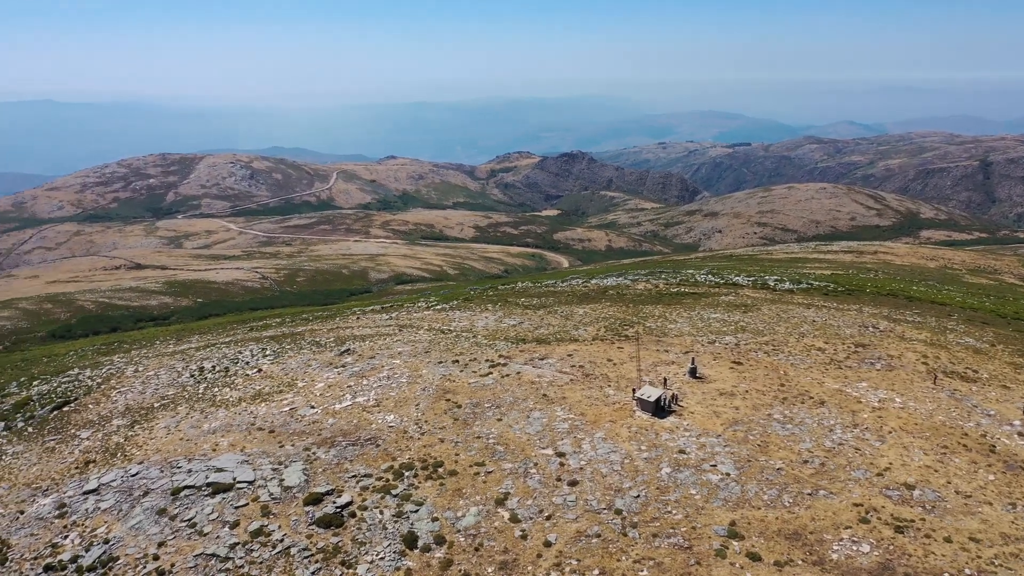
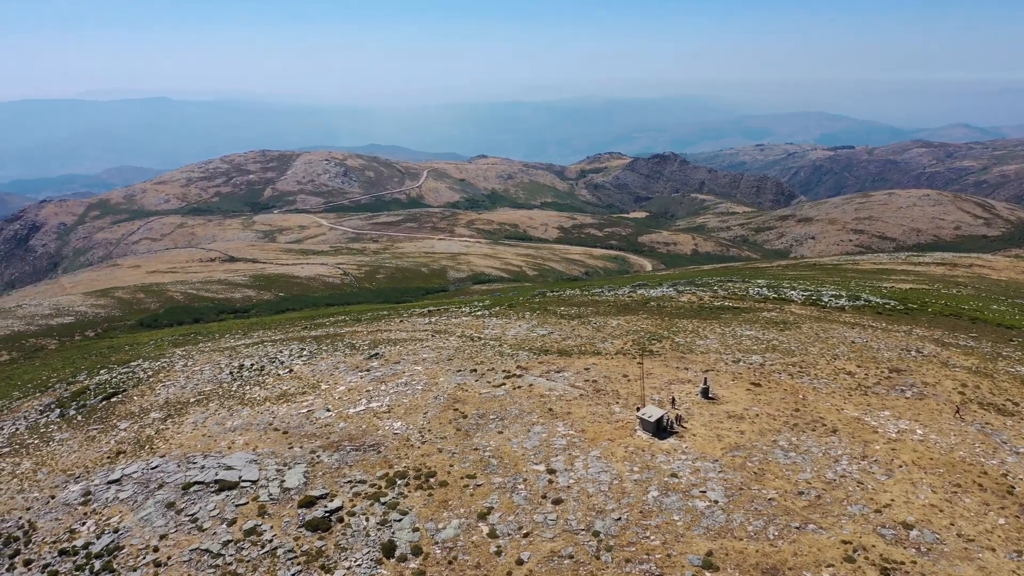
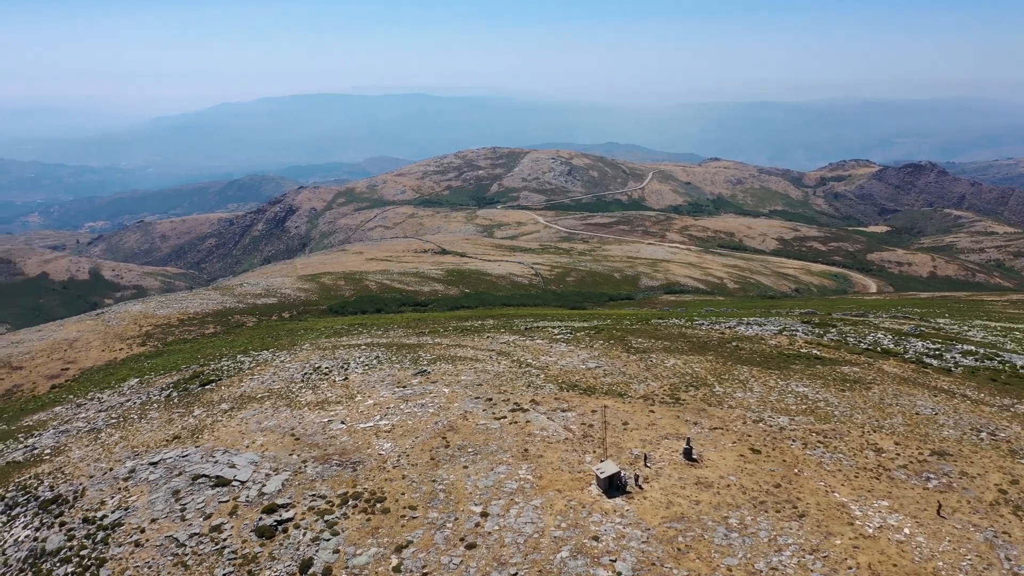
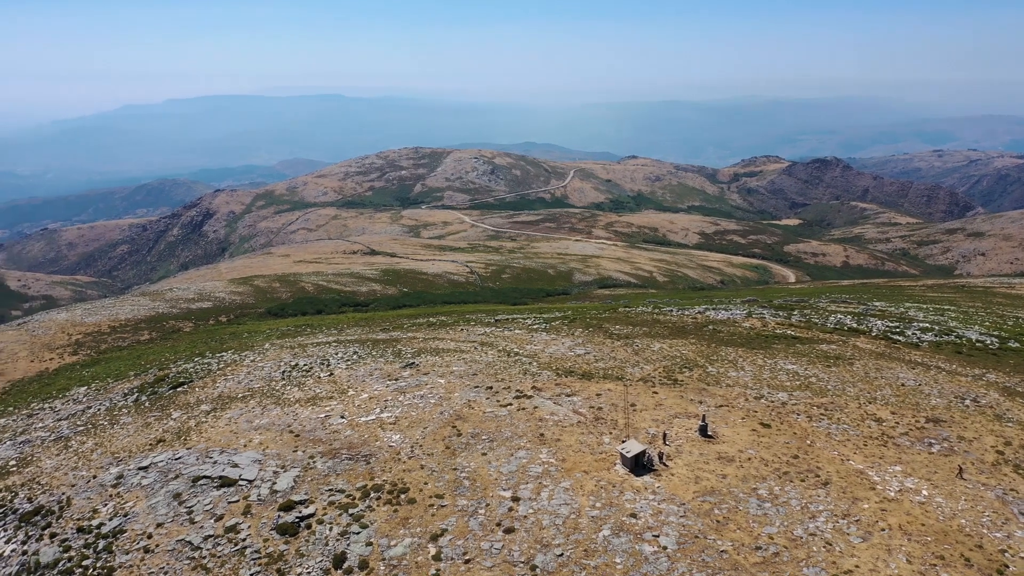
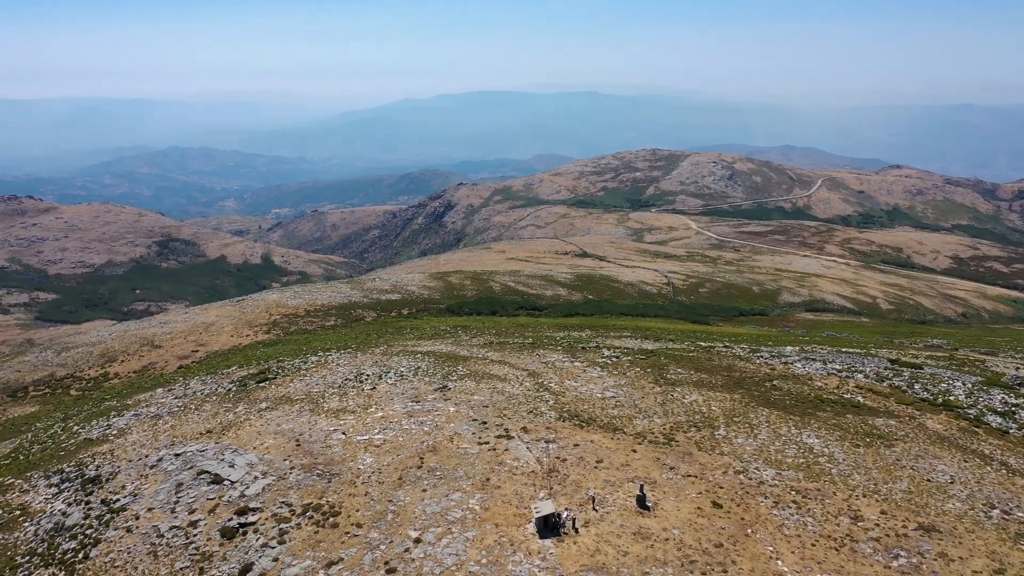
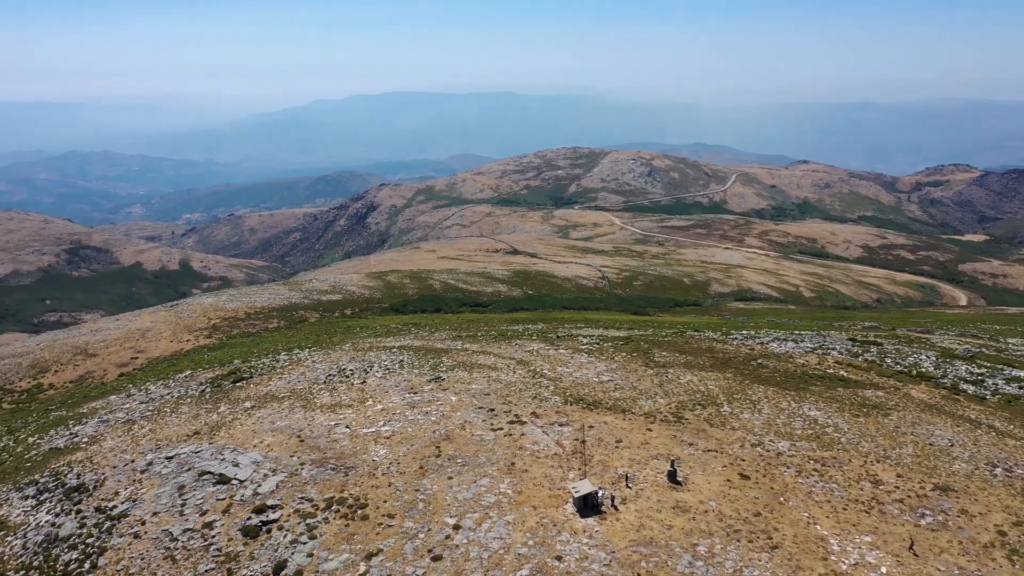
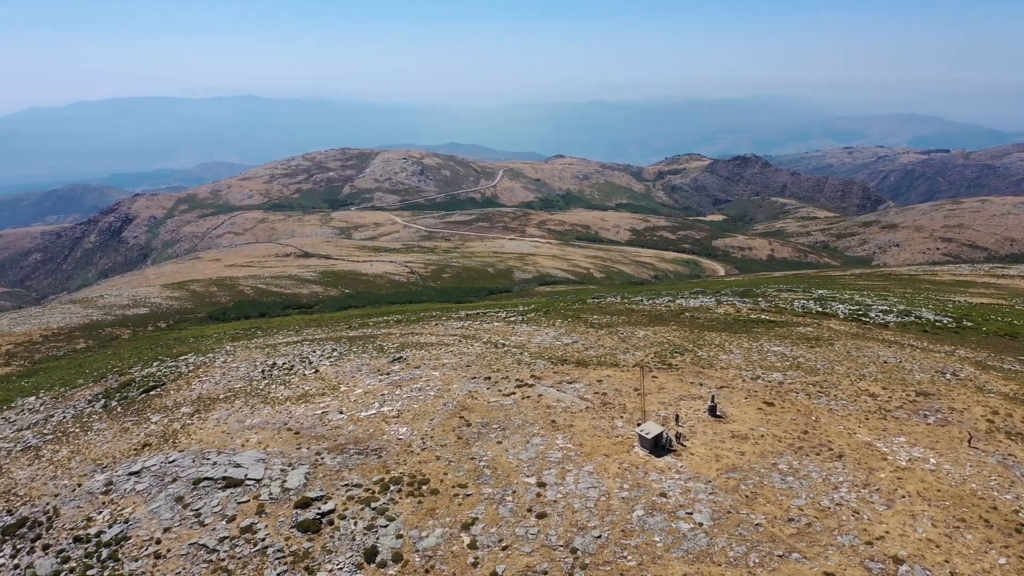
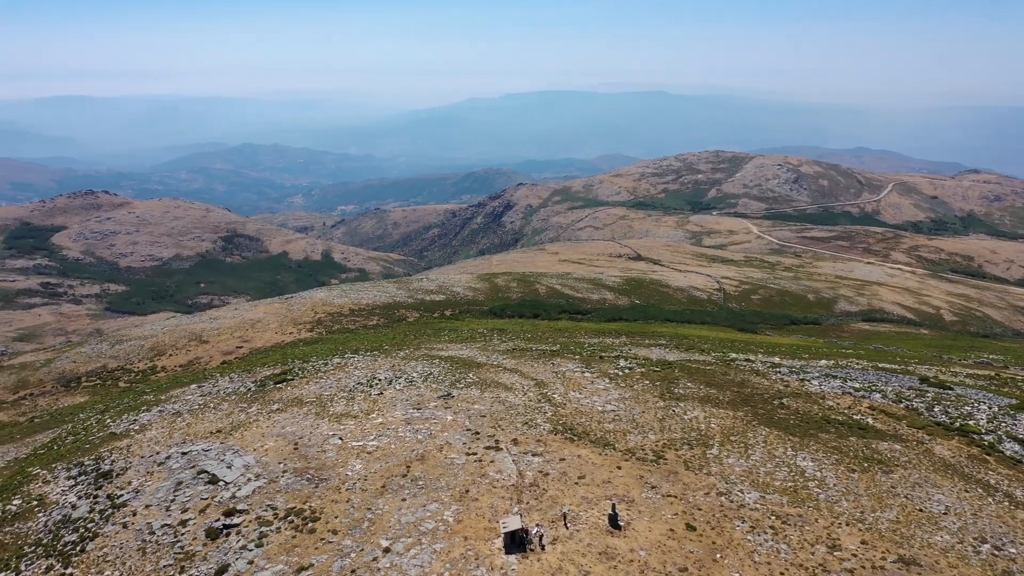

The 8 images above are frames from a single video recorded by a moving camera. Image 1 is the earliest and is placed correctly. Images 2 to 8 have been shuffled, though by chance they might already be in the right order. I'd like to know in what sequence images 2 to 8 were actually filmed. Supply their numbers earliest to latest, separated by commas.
2, 7, 4, 3, 6, 5, 8
